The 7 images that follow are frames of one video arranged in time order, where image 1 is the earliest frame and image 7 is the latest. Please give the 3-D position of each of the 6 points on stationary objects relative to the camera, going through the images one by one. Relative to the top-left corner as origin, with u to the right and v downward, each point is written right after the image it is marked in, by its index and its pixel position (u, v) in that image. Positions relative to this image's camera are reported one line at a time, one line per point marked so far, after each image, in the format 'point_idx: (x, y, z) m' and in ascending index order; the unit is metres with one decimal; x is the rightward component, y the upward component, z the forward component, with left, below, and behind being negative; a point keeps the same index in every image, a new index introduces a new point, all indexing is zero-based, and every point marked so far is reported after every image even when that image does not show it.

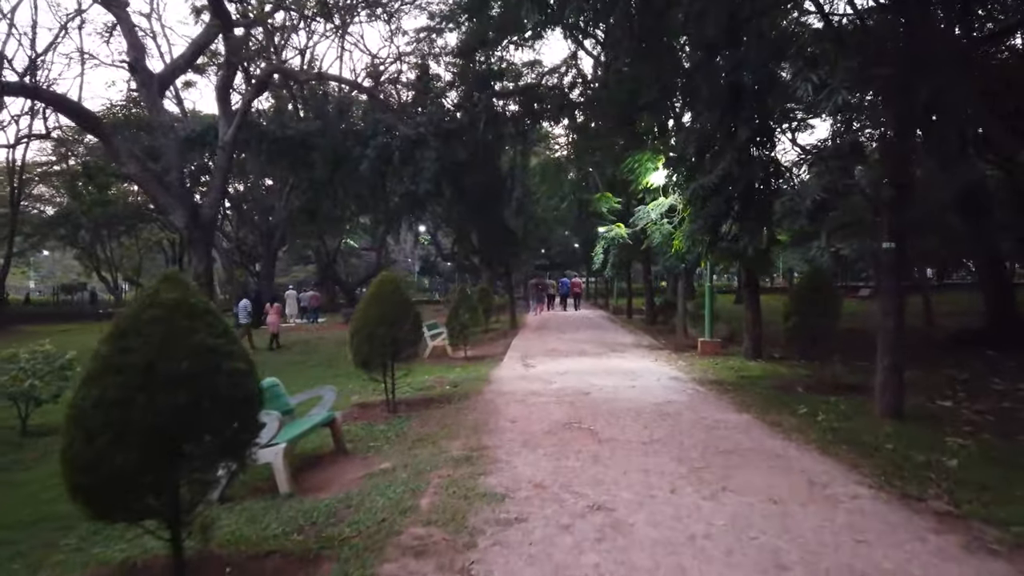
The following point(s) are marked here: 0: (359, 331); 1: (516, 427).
0: (-1.9, -0.6, +9.3) m
1: (0.0, -1.4, +7.5) m
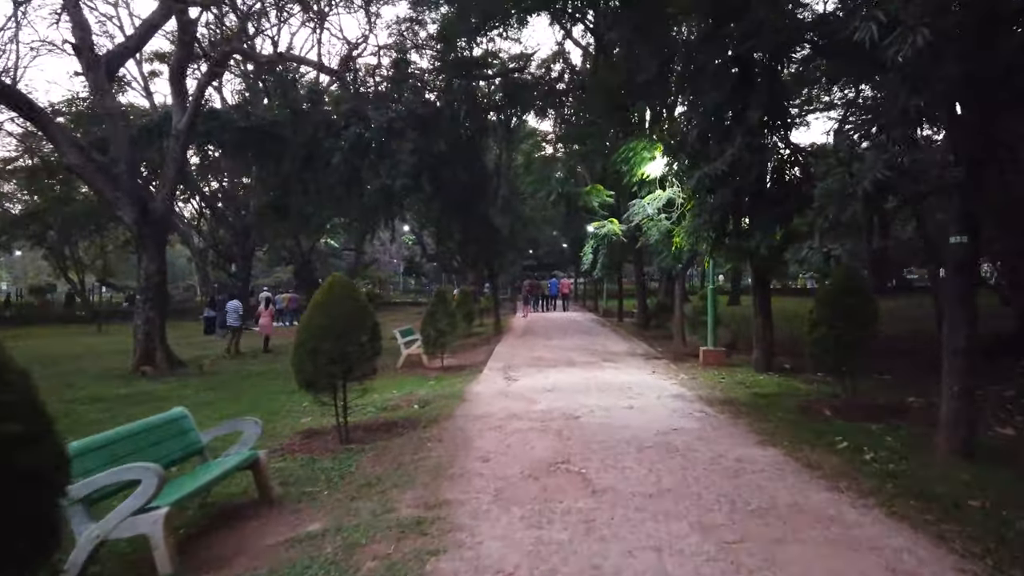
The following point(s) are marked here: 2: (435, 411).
0: (-2.2, -0.6, +7.7) m
1: (-0.2, -1.5, +6.0) m
2: (-1.0, -1.5, +9.1) m
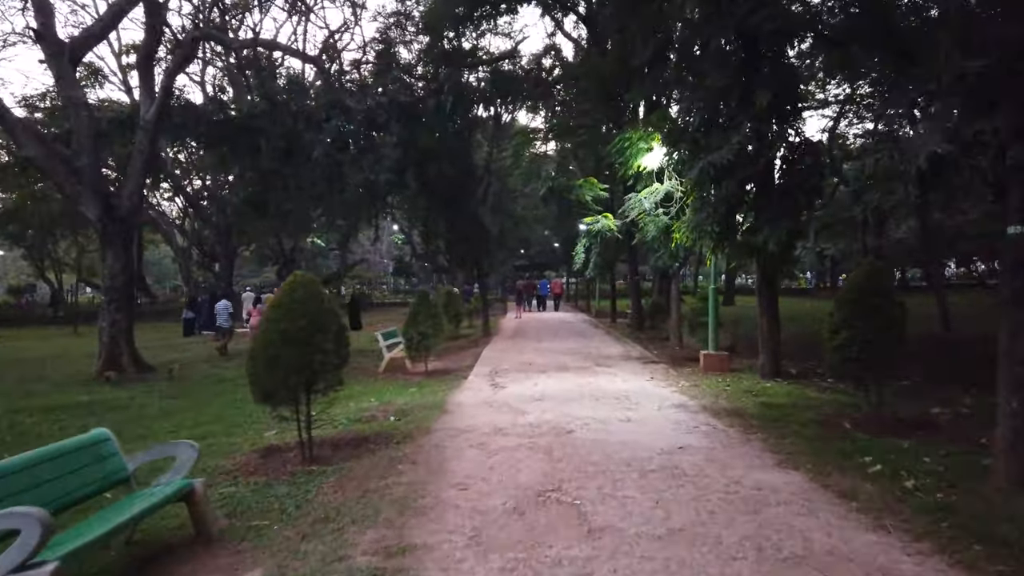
0: (-2.4, -0.6, +6.8) m
1: (-0.3, -1.5, +5.1) m
2: (-1.1, -1.5, +8.2) m
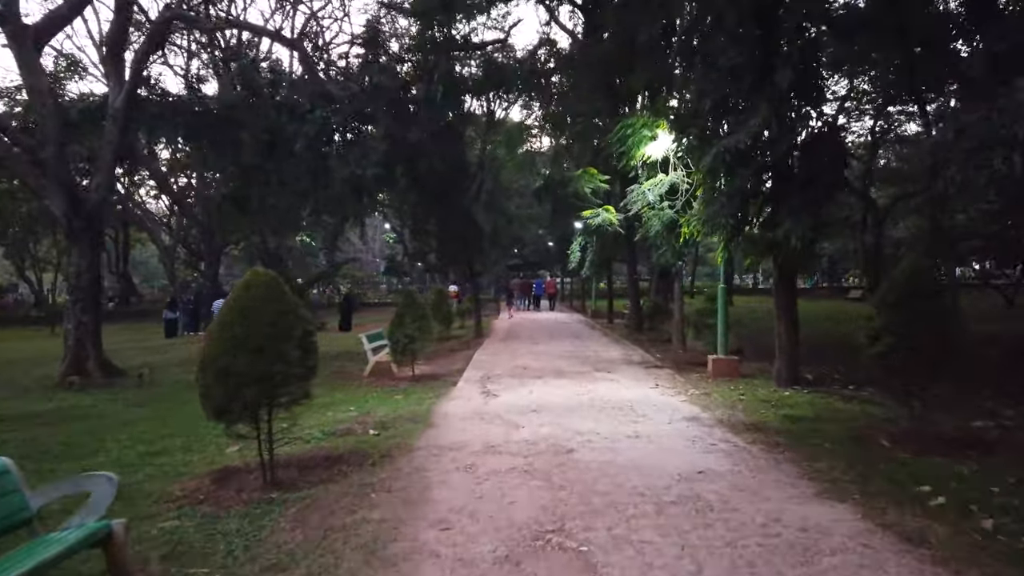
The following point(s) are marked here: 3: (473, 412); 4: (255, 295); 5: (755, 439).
0: (-2.4, -0.6, +5.9) m
1: (-0.4, -1.5, +4.2) m
2: (-1.2, -1.5, +7.3) m
3: (-0.5, -1.5, +8.6) m
4: (-2.1, 0.0, +6.0) m
5: (+2.2, -1.4, +6.7) m
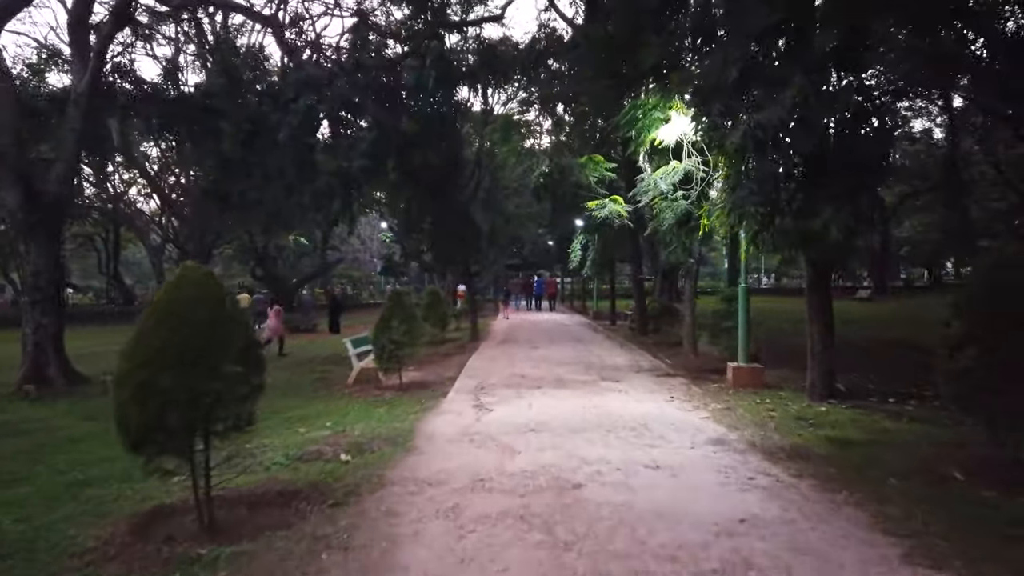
0: (-2.5, -0.6, +4.7) m
1: (-0.4, -1.5, +3.0) m
2: (-1.2, -1.5, +6.1) m
3: (-0.5, -1.5, +7.4) m
4: (-2.2, 0.0, +4.8) m
5: (+2.2, -1.4, +5.5) m
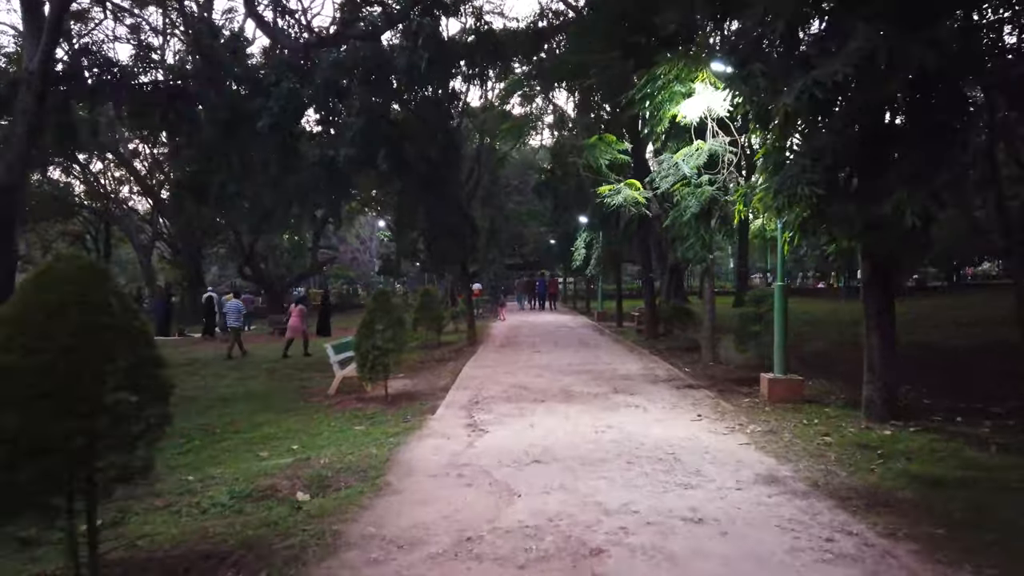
0: (-2.5, -0.6, +3.3) m
1: (-0.4, -1.4, +1.6) m
2: (-1.3, -1.5, +4.8) m
3: (-0.5, -1.4, +6.0) m
4: (-2.2, 0.0, +3.4) m
5: (+2.2, -1.4, +4.2) m
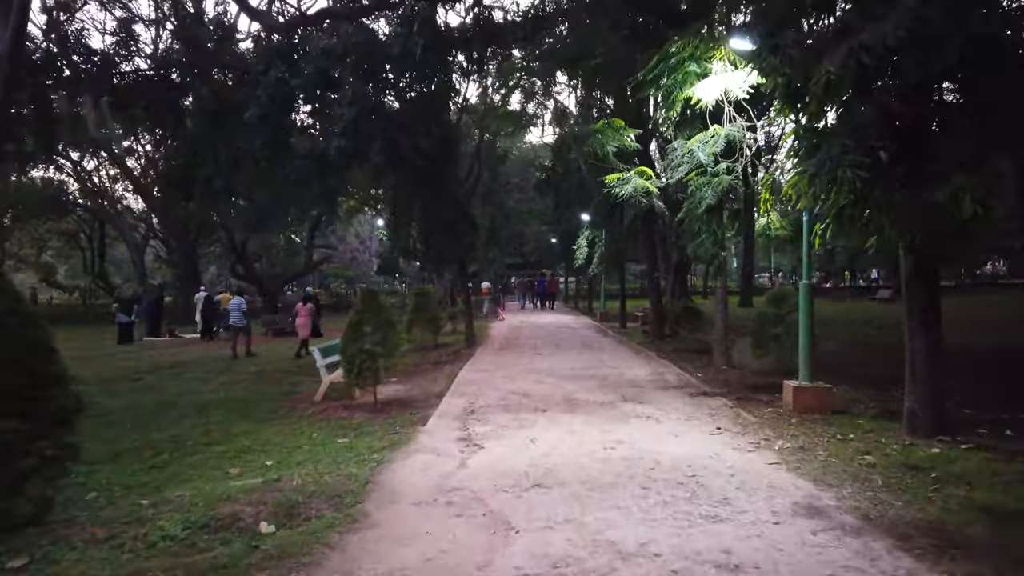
0: (-2.5, -0.6, +2.6) m
1: (-0.5, -1.4, +0.9) m
2: (-1.3, -1.5, +4.0) m
3: (-0.5, -1.4, +5.3) m
4: (-2.2, 0.0, +2.7) m
5: (+2.1, -1.3, +3.4) m
